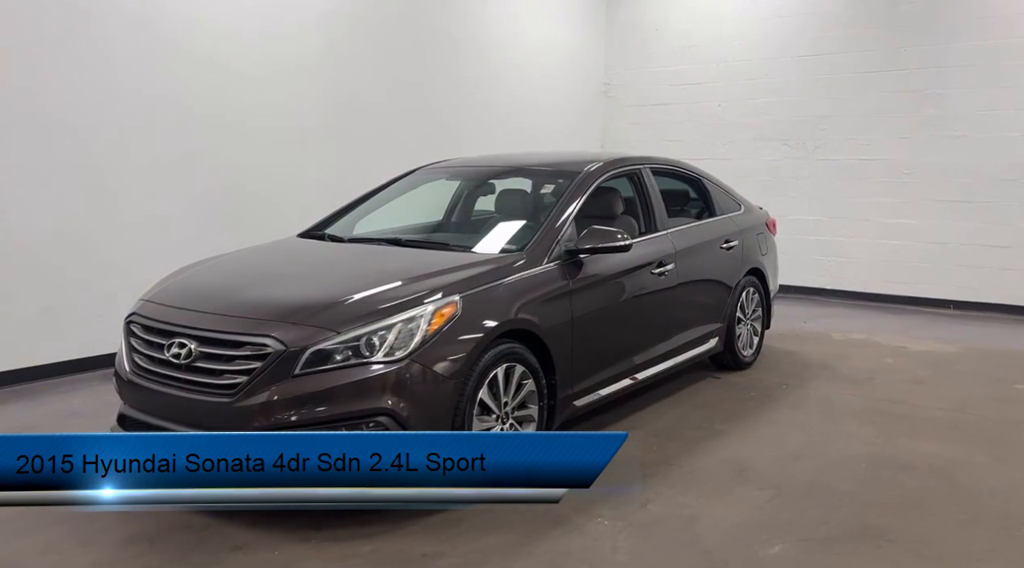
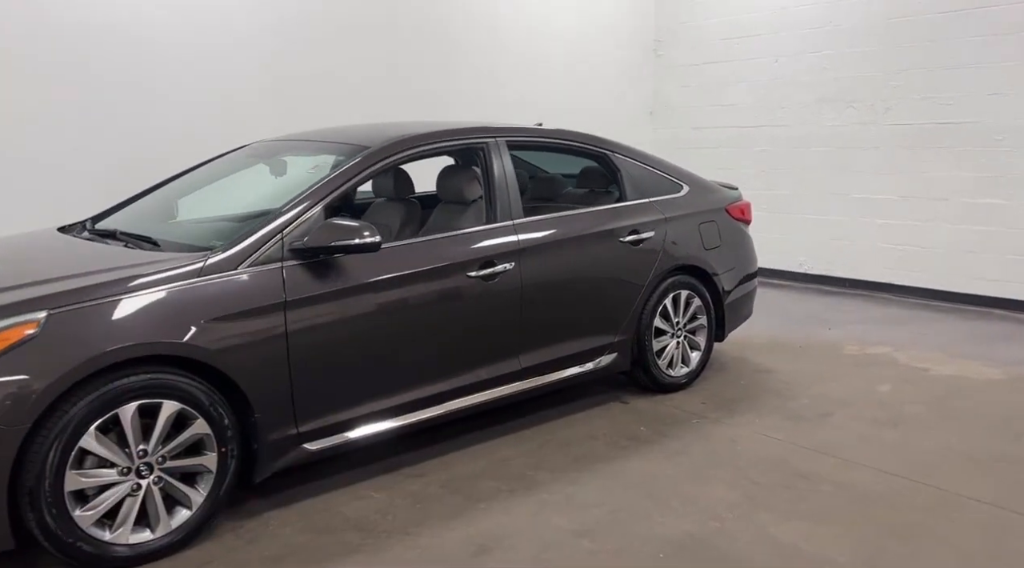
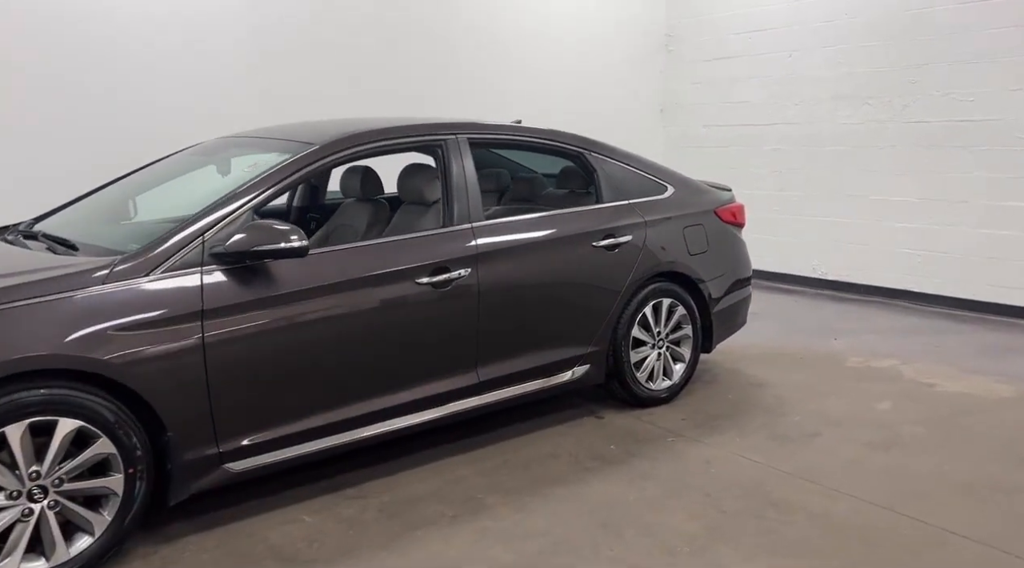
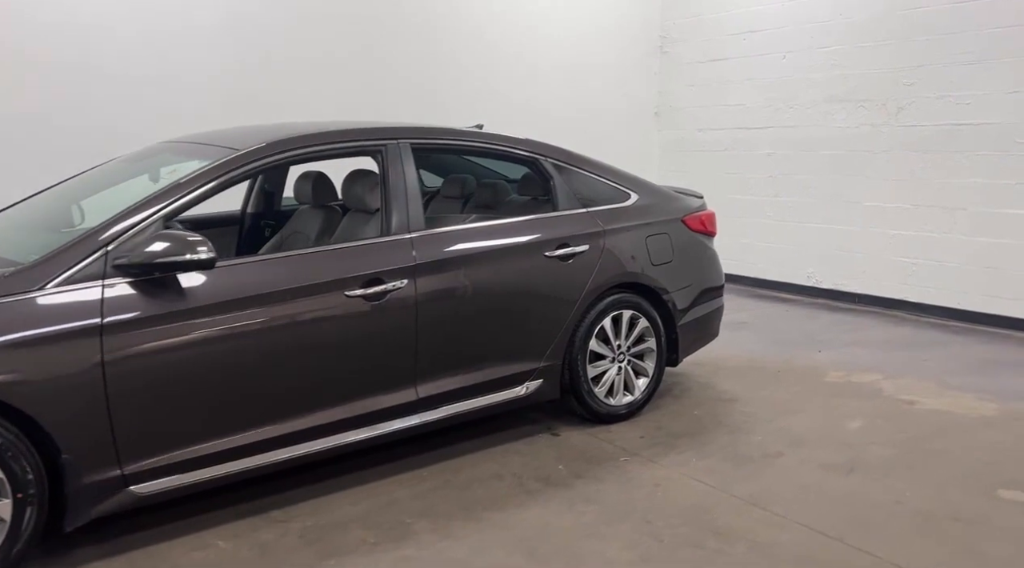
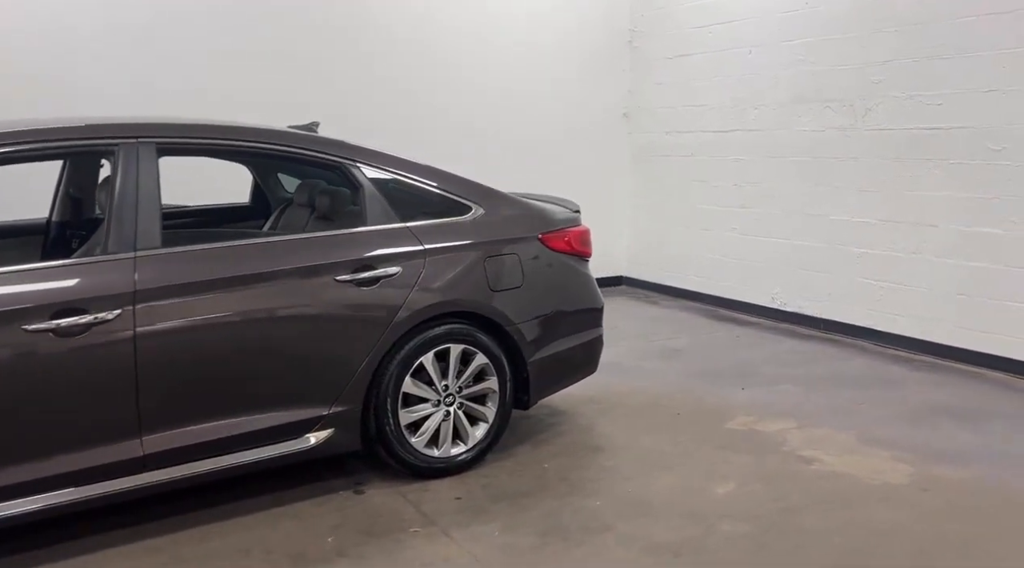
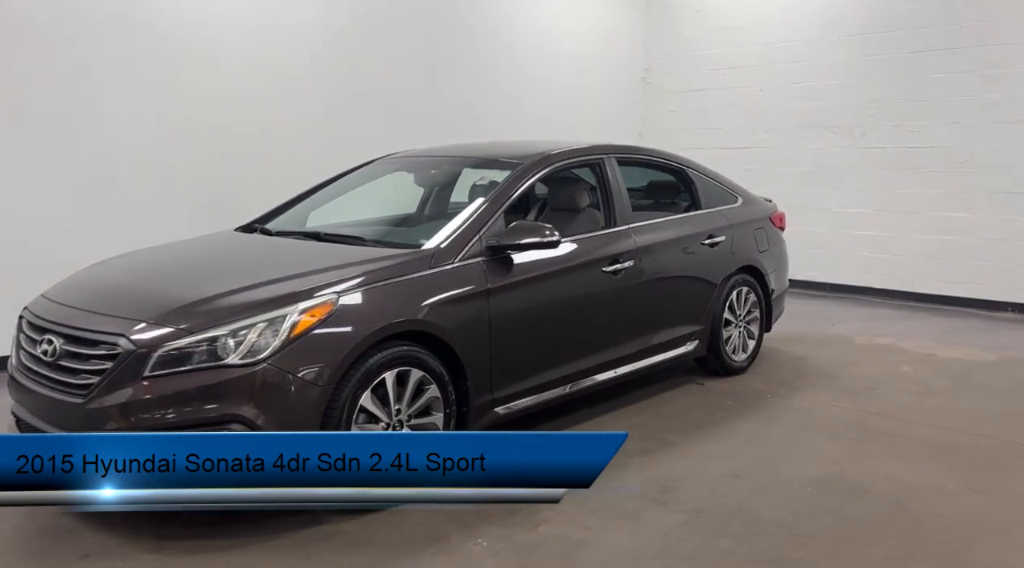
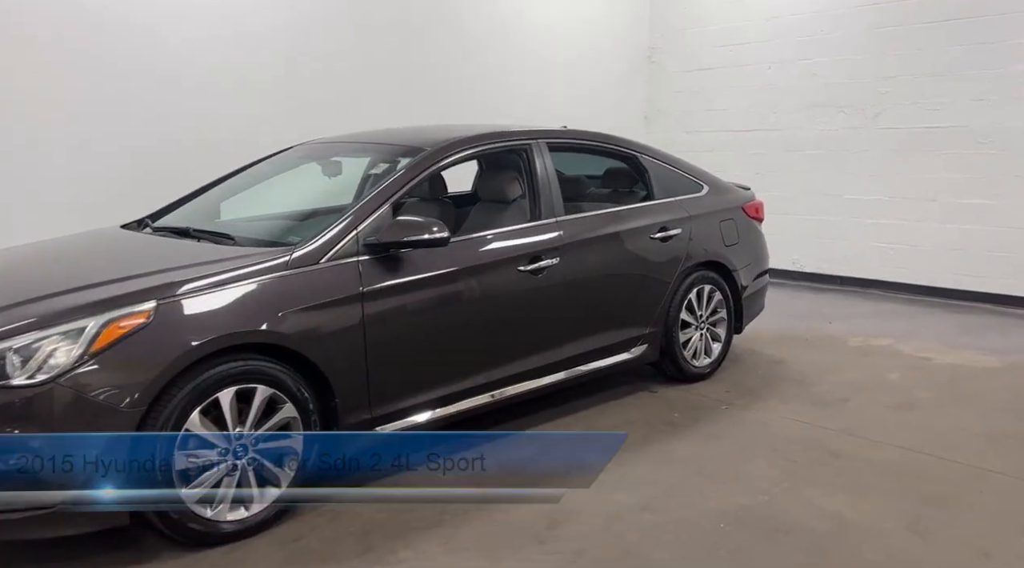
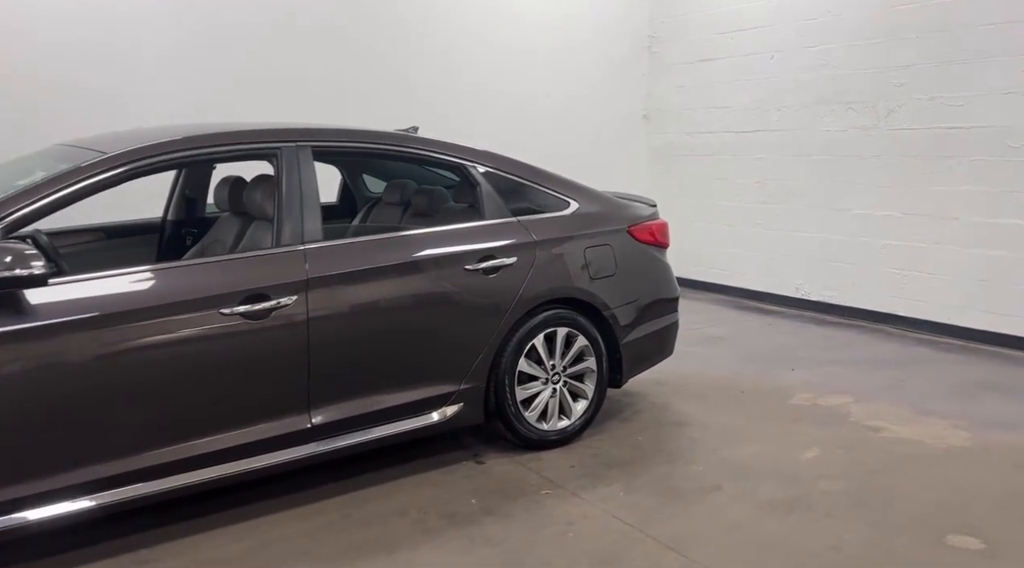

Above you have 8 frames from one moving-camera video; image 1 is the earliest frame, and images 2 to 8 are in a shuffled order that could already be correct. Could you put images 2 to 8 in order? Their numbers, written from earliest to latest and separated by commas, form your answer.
6, 7, 2, 3, 4, 8, 5
